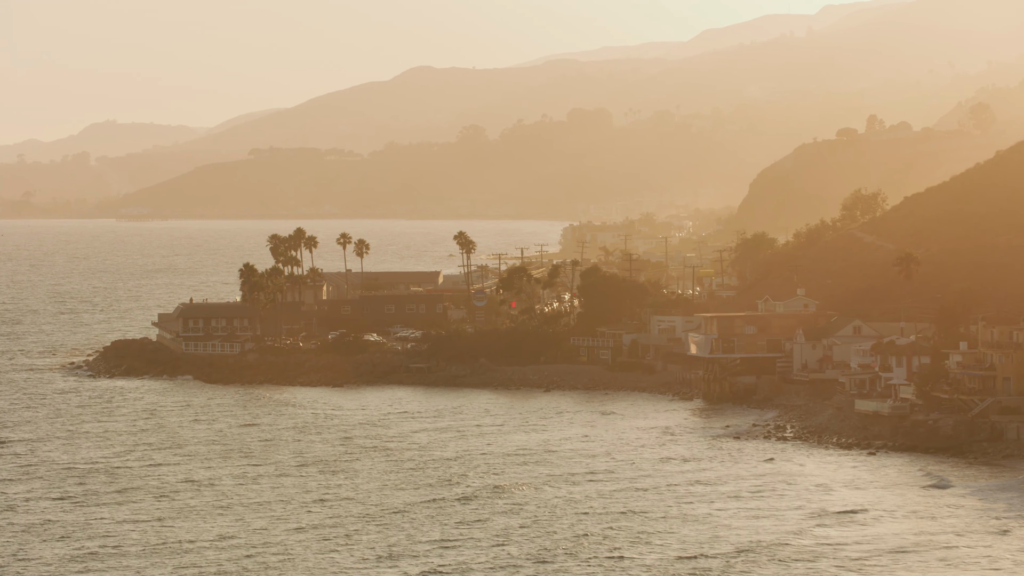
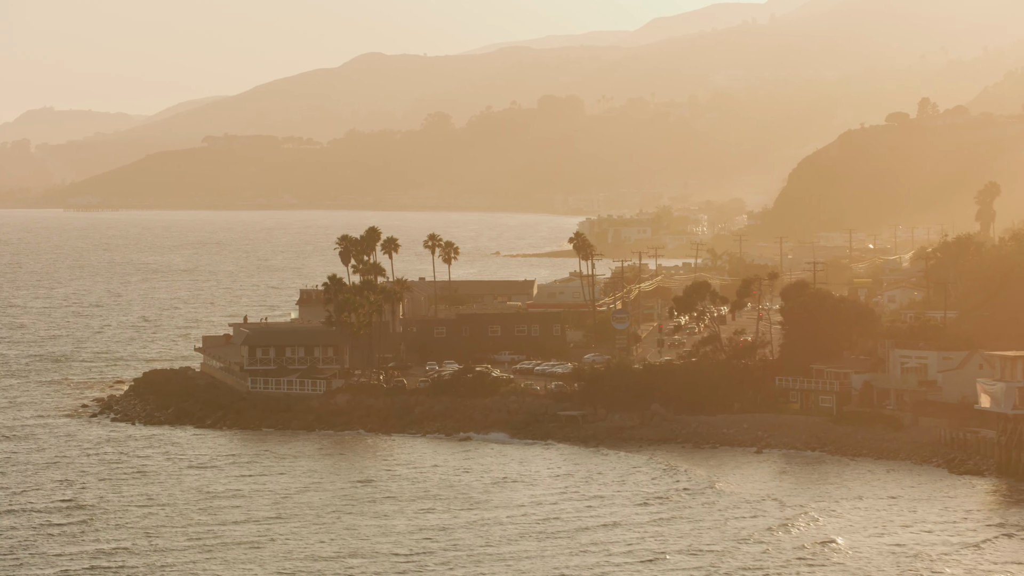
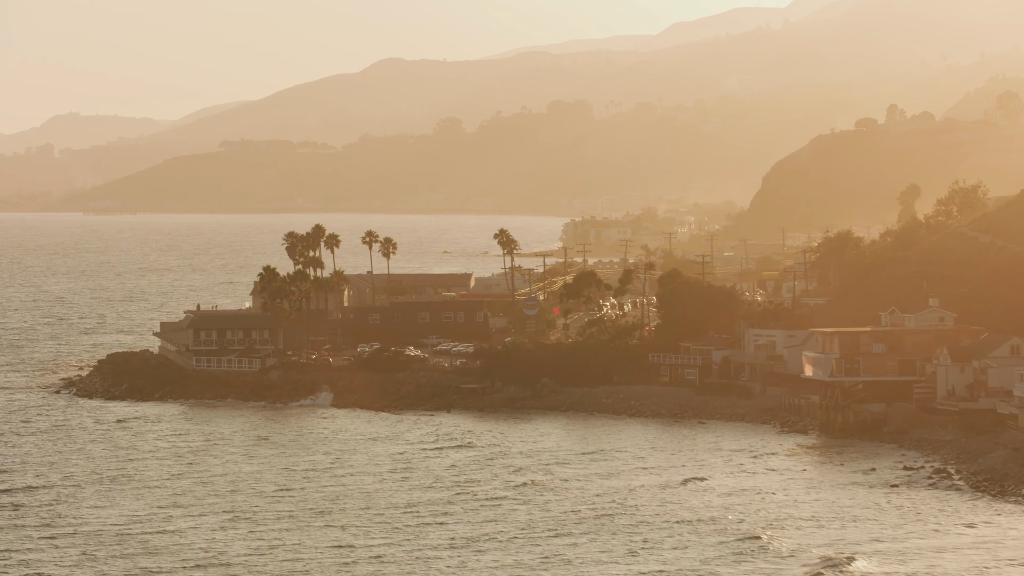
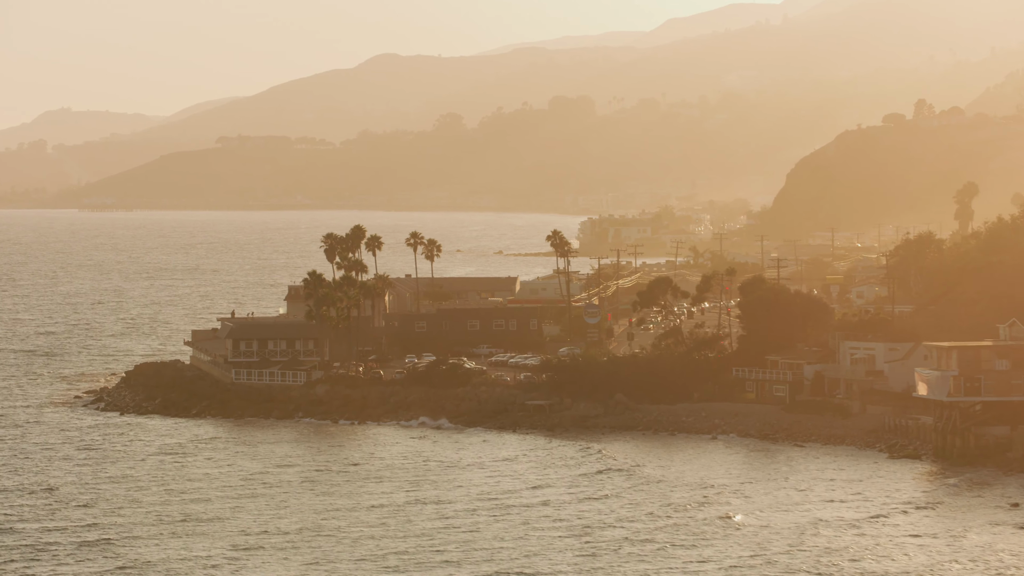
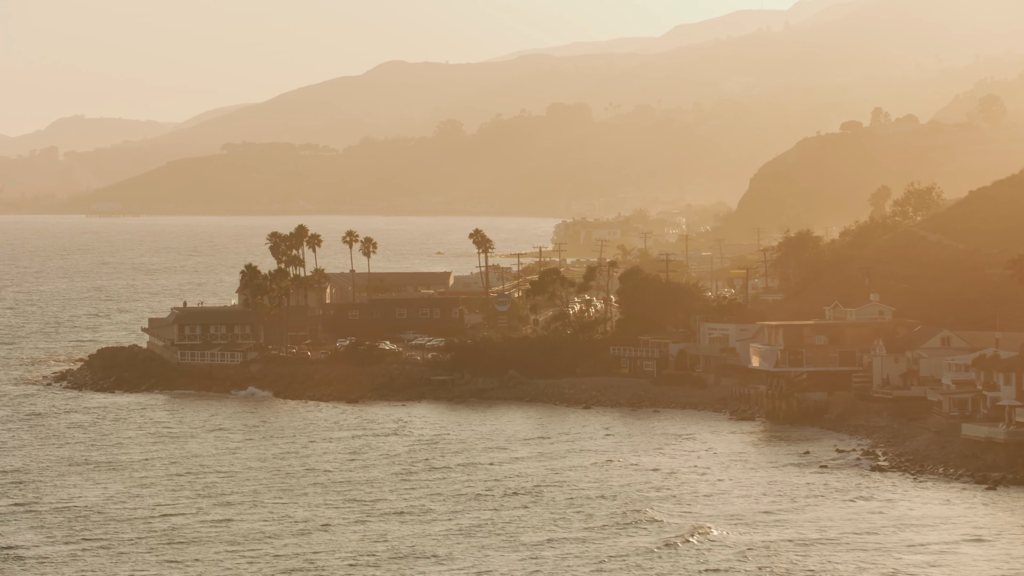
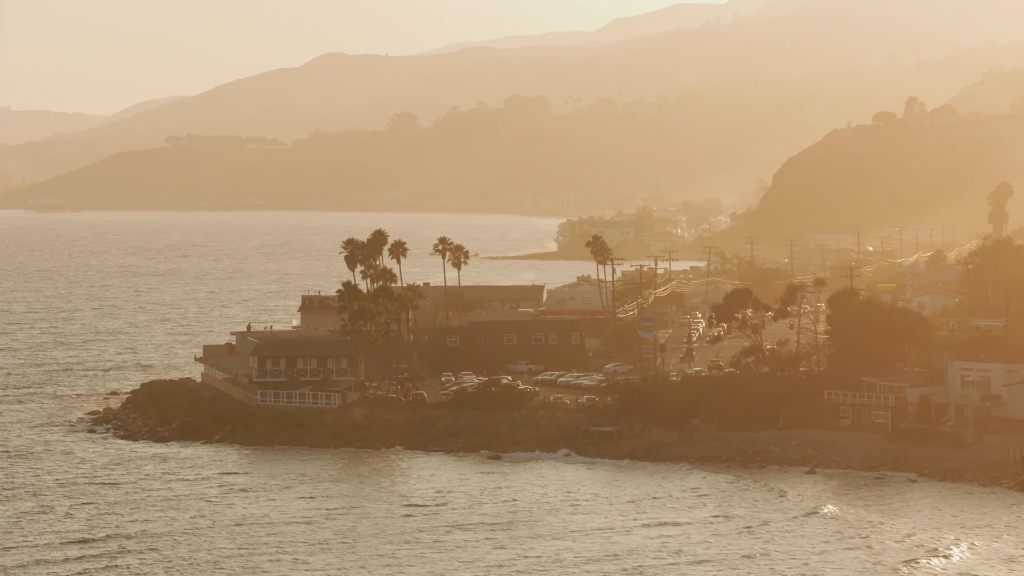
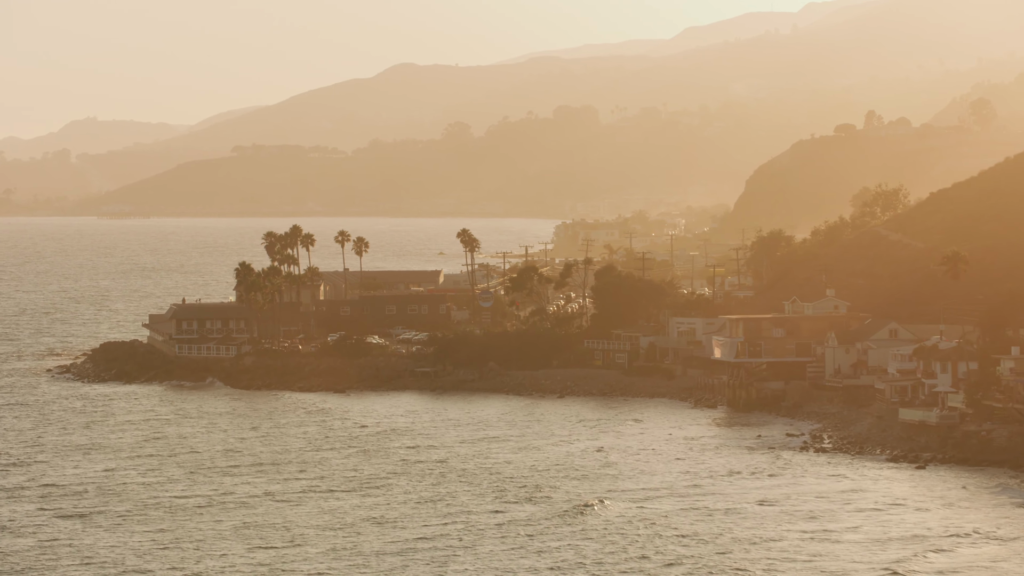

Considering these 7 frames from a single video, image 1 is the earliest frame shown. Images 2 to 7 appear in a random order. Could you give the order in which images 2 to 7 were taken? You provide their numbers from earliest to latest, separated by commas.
7, 5, 3, 4, 2, 6
